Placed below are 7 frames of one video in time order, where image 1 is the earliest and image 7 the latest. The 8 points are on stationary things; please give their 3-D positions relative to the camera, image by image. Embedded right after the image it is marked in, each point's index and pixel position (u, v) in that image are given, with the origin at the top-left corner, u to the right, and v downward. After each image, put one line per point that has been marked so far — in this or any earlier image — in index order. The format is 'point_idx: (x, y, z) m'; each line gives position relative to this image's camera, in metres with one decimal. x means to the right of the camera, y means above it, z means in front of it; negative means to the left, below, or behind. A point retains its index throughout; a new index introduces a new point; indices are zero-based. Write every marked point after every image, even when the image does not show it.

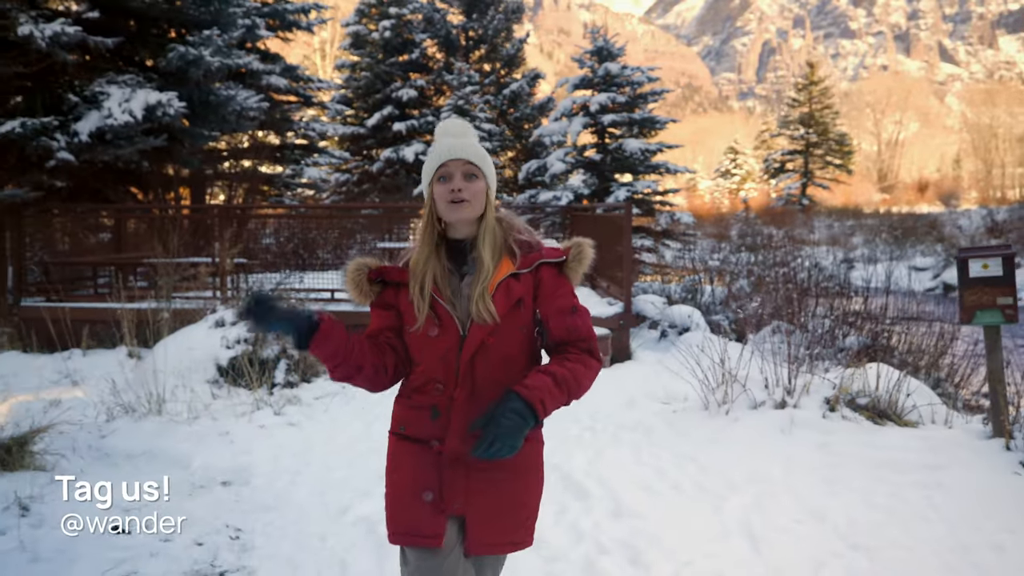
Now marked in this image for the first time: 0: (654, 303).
0: (+1.2, -0.1, +8.3) m
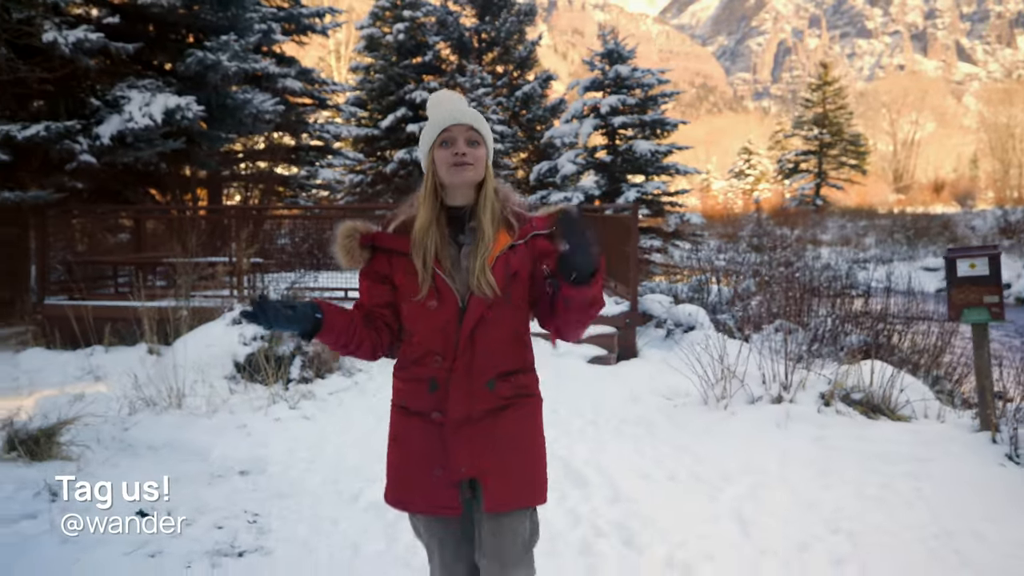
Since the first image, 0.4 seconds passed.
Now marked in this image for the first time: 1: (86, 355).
0: (+1.3, -0.1, +8.4) m
1: (-3.0, -0.5, +7.0) m
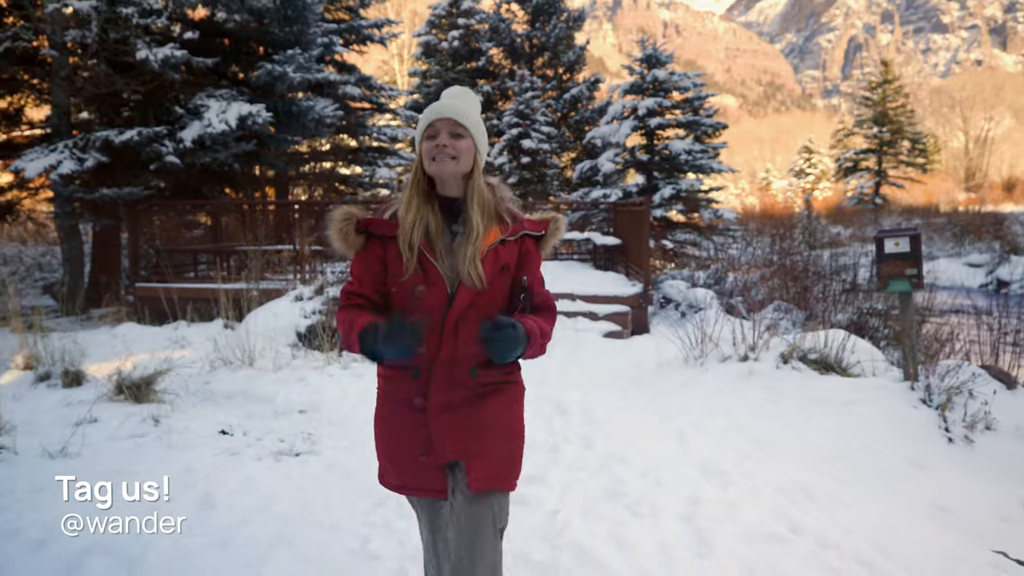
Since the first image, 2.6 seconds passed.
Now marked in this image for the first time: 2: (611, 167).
0: (+1.6, 0.0, +9.3) m
1: (-2.8, -0.3, +8.2) m
2: (+1.5, +1.8, +14.6) m
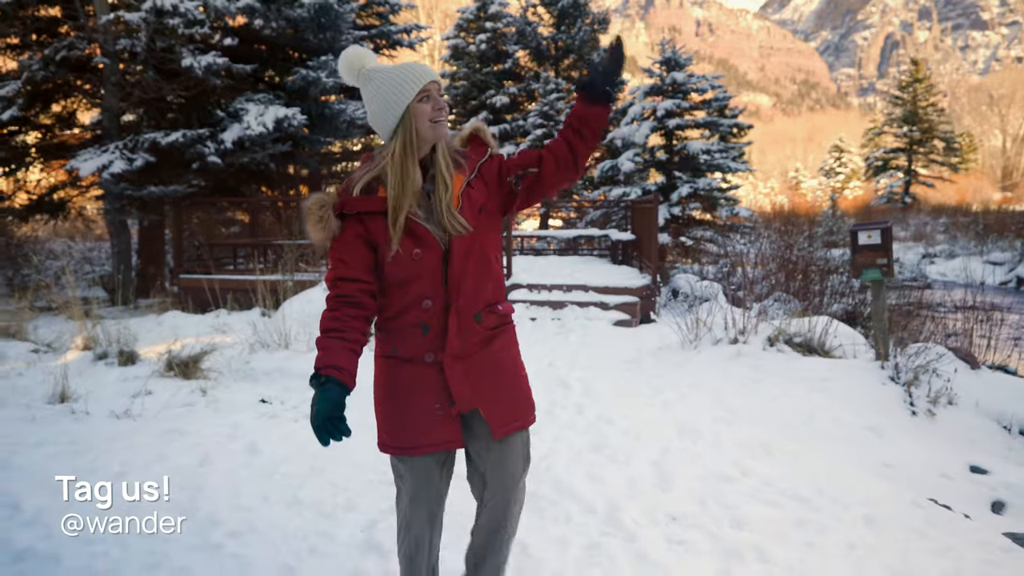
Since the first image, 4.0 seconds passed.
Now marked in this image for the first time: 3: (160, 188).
0: (+1.8, +0.1, +9.8) m
1: (-2.7, -0.3, +8.8) m
2: (+1.9, +1.9, +15.1) m
3: (-3.7, +1.0, +10.2) m
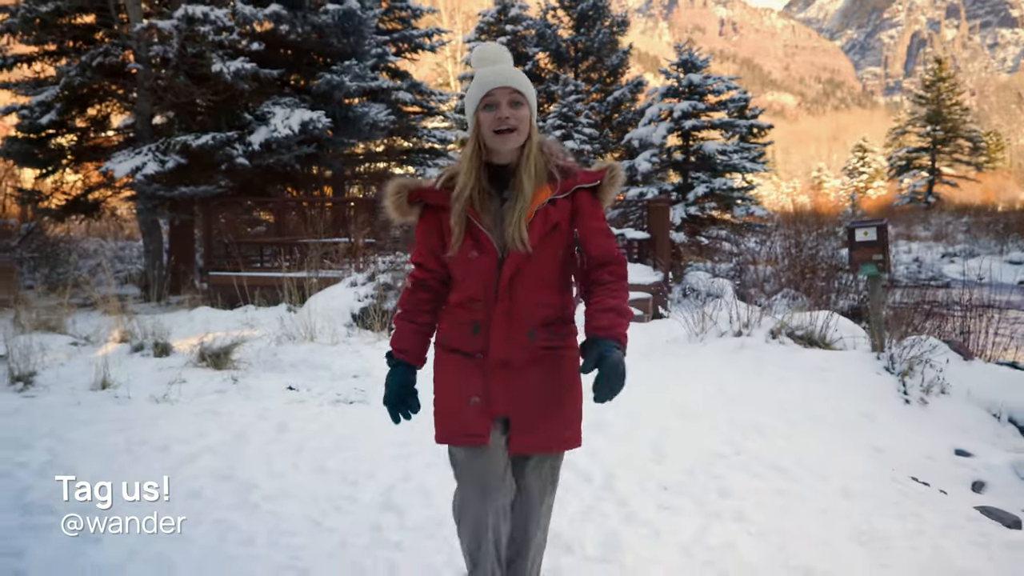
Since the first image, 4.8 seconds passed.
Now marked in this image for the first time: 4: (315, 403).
0: (+2.0, +0.1, +10.1) m
1: (-2.5, -0.2, +9.2) m
2: (+2.2, +1.9, +15.3) m
3: (-3.5, +1.1, +10.6) m
4: (-1.0, -0.6, +5.1) m
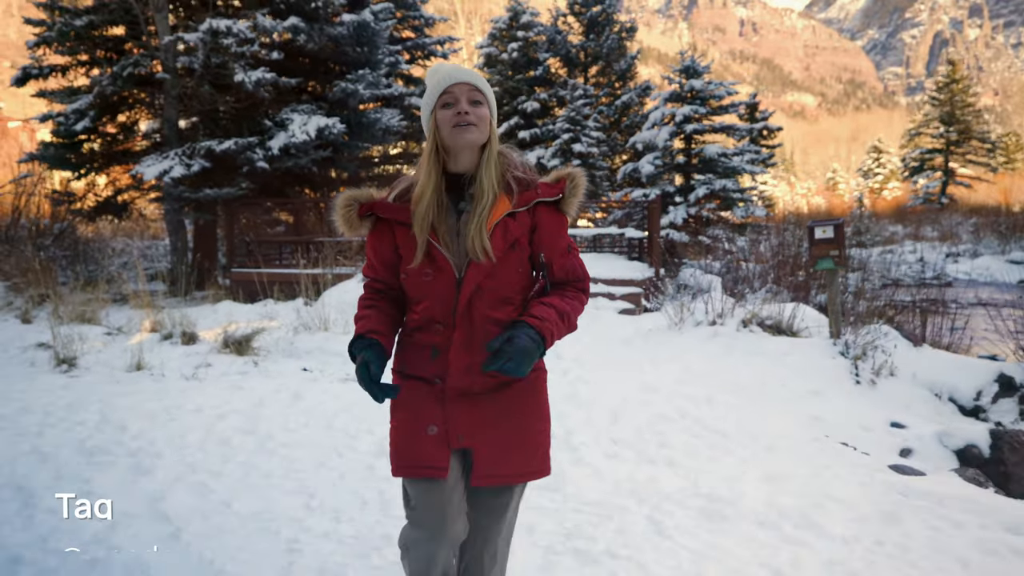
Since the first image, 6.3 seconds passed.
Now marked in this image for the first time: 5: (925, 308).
0: (+2.0, +0.2, +10.7) m
1: (-2.5, -0.2, +9.9) m
2: (+2.3, +2.0, +15.9) m
3: (-3.5, +1.1, +11.3) m
4: (-1.1, -0.5, +5.8) m
5: (+4.2, -0.2, +9.9) m
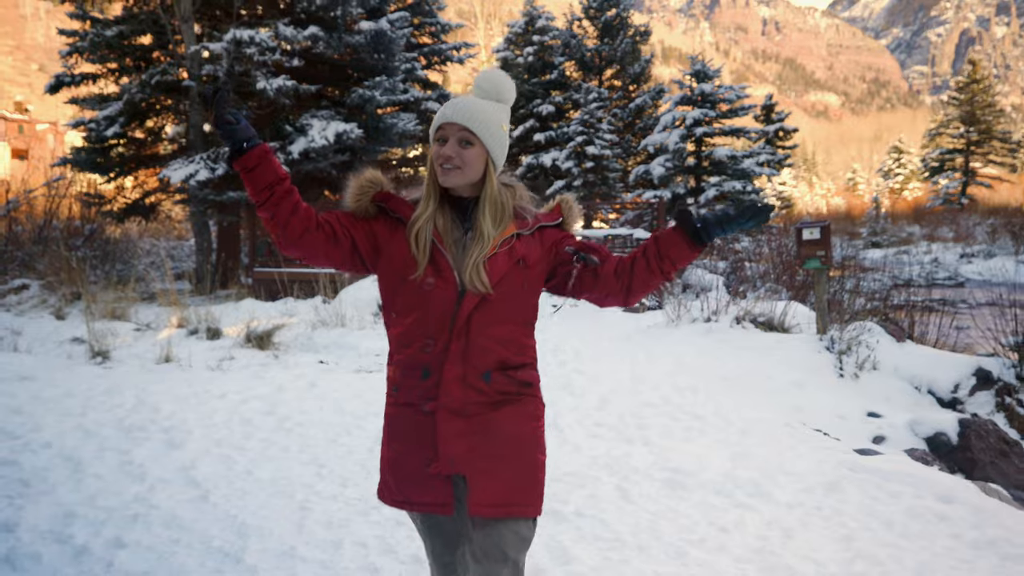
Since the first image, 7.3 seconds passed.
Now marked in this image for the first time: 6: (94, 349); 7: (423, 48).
0: (+2.1, +0.2, +11.0) m
1: (-2.4, -0.2, +10.3) m
2: (+2.5, +2.0, +16.3) m
3: (-3.3, +1.1, +11.8) m
4: (-1.1, -0.5, +6.2) m
5: (+4.3, -0.2, +10.2) m
6: (-3.0, -0.4, +6.9) m
7: (-1.5, +4.0, +16.1) m
